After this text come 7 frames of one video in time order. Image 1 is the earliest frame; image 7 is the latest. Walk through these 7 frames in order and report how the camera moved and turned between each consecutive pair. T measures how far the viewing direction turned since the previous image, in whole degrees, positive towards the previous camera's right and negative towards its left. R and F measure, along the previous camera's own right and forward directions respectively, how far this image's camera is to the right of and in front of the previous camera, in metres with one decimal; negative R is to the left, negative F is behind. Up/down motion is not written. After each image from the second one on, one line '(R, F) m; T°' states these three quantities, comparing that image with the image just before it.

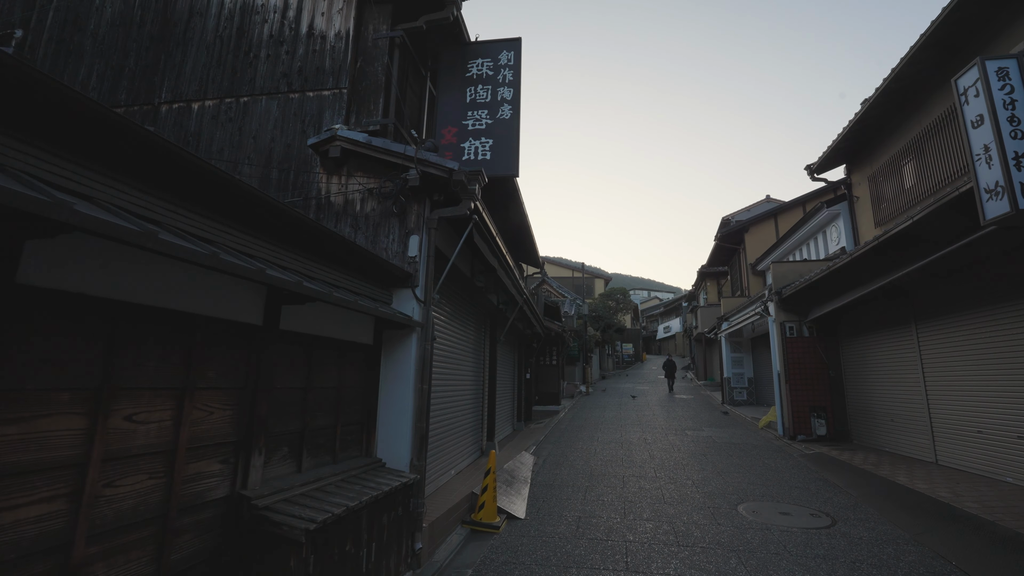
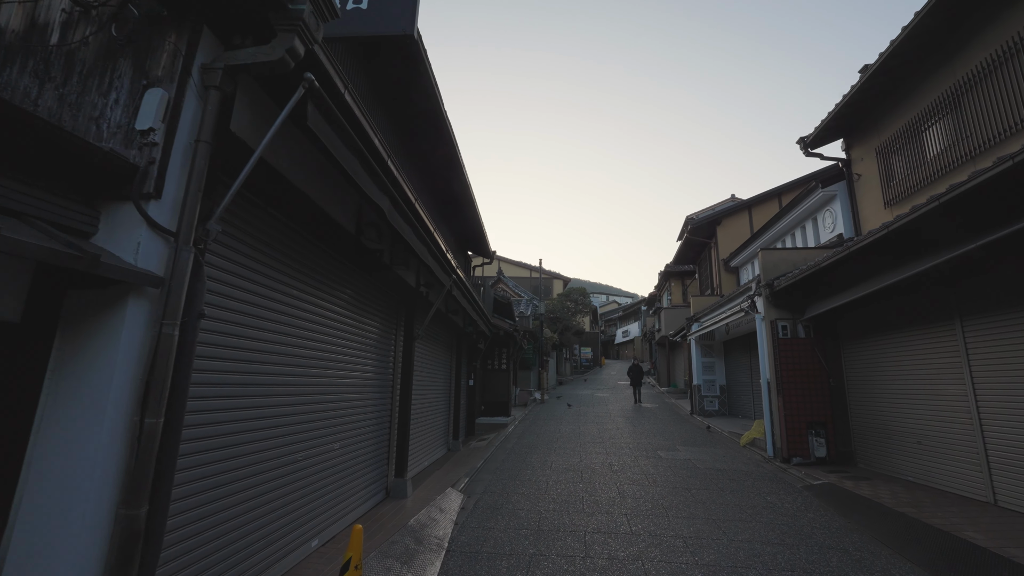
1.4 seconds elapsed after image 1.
(+0.4, +2.2) m; +4°
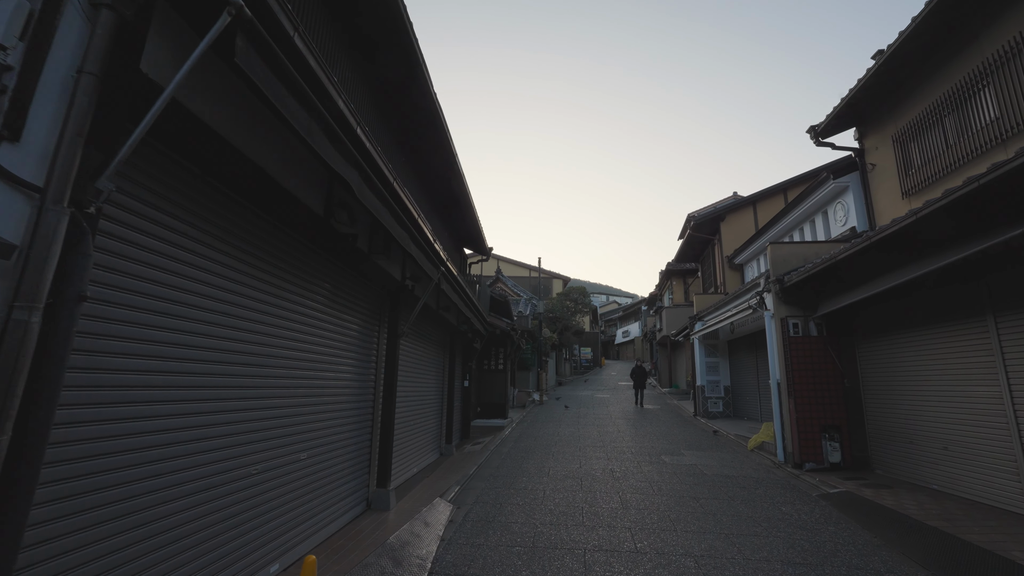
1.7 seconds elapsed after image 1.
(+0.1, +0.5) m; 0°
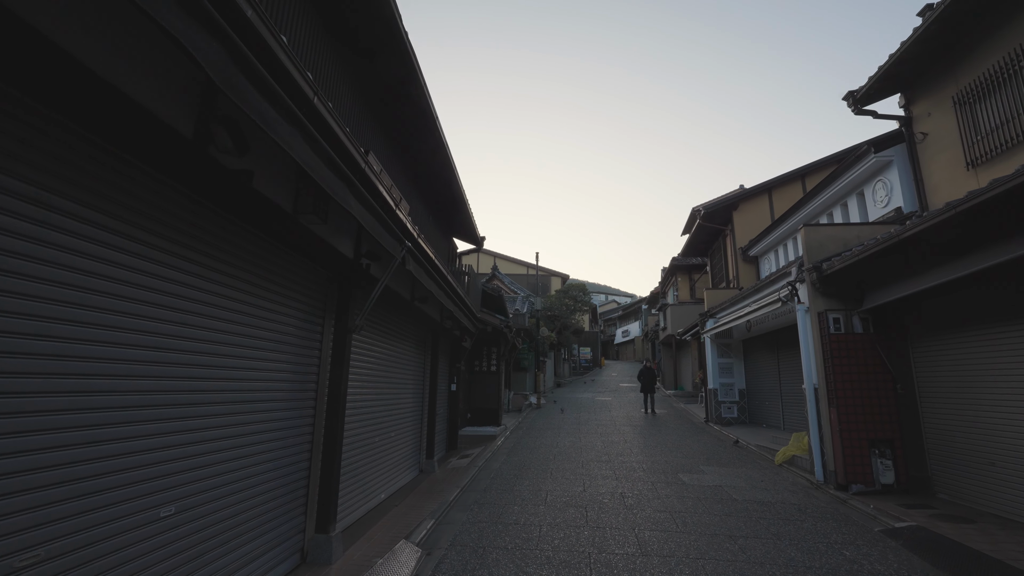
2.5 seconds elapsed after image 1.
(+0.1, +1.3) m; 0°
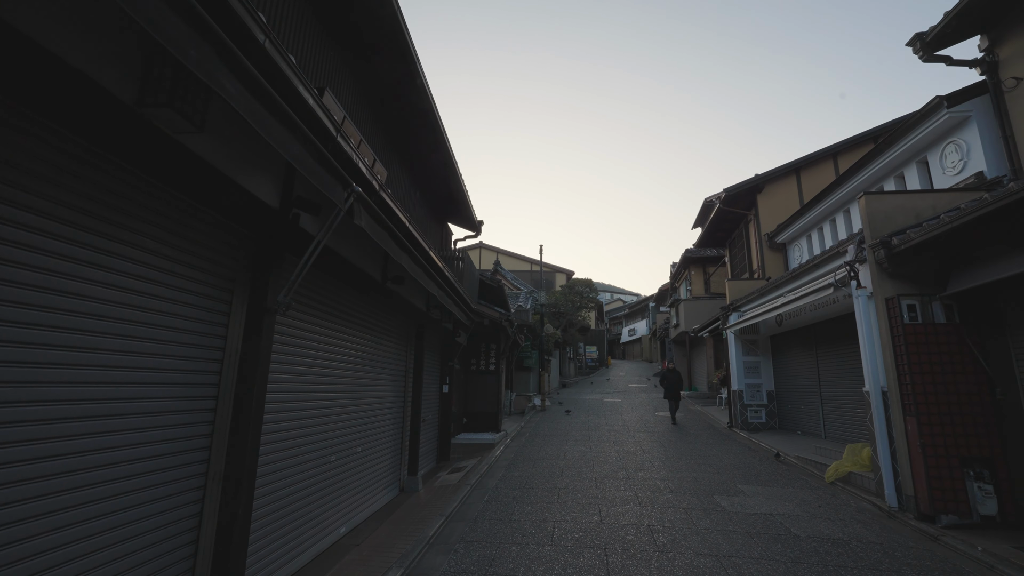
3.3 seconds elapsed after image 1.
(+0.1, +1.3) m; 0°
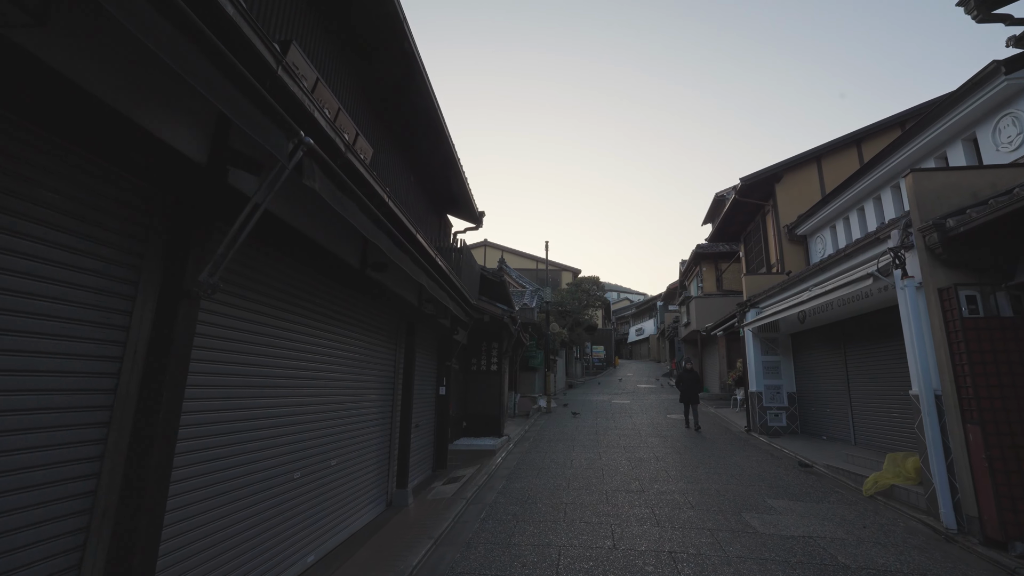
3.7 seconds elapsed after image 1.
(+0.1, +0.7) m; -1°
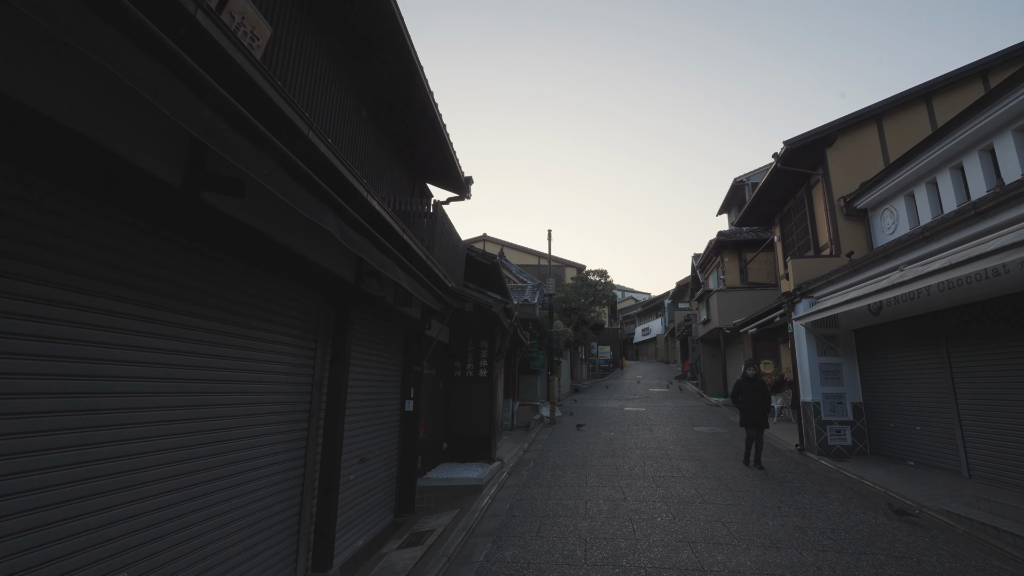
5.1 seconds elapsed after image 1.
(+0.1, +2.3) m; 0°
